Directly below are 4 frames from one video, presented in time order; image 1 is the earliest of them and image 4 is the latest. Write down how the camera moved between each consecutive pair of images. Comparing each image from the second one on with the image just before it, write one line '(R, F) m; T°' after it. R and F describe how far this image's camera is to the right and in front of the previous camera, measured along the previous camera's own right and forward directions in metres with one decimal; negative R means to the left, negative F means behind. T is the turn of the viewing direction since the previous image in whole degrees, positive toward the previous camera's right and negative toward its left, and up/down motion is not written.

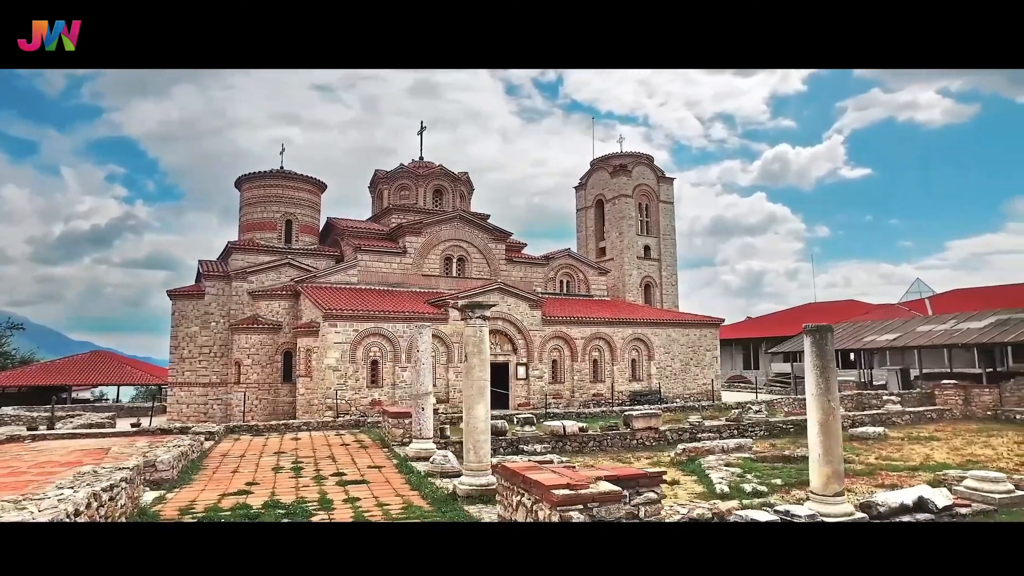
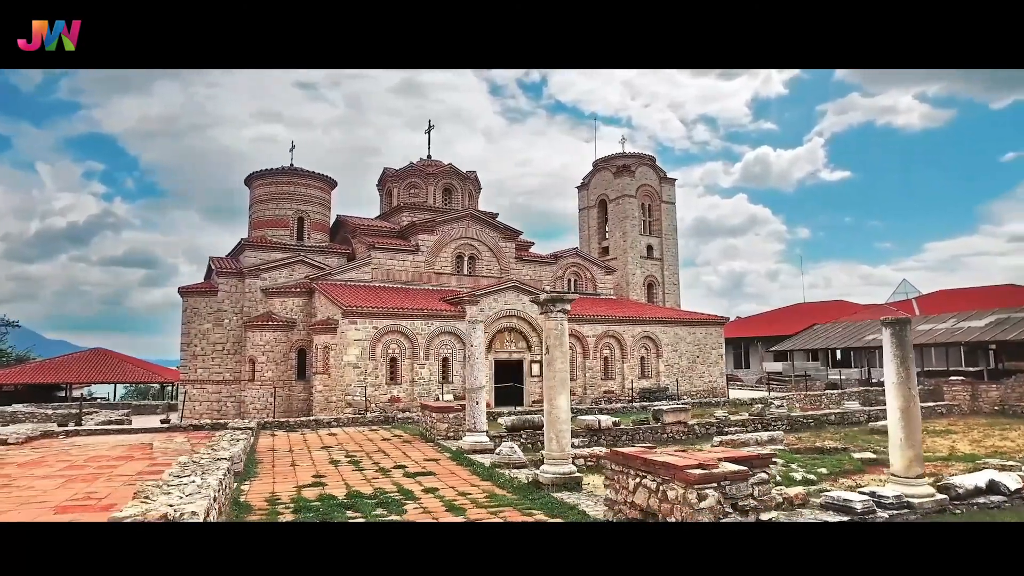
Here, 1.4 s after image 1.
(-1.1, -0.2) m; +1°
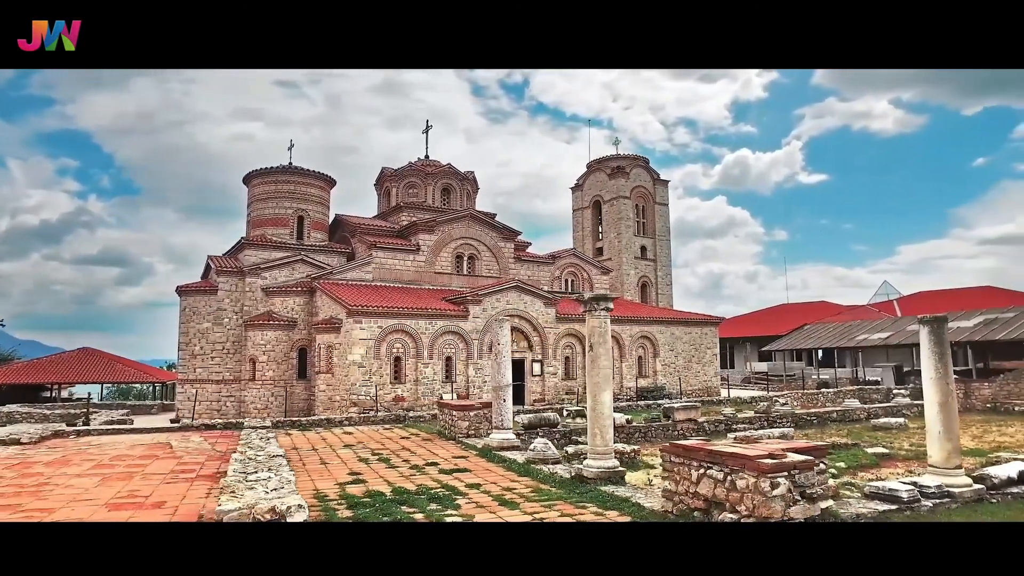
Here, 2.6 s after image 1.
(-0.8, -0.1) m; +2°
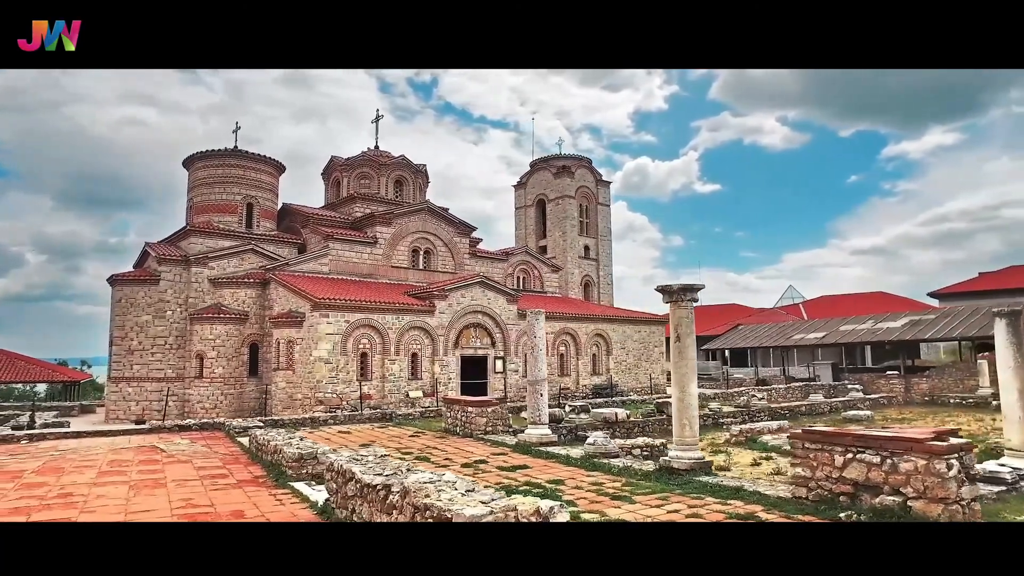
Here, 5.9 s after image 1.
(-2.1, +0.5) m; +8°
